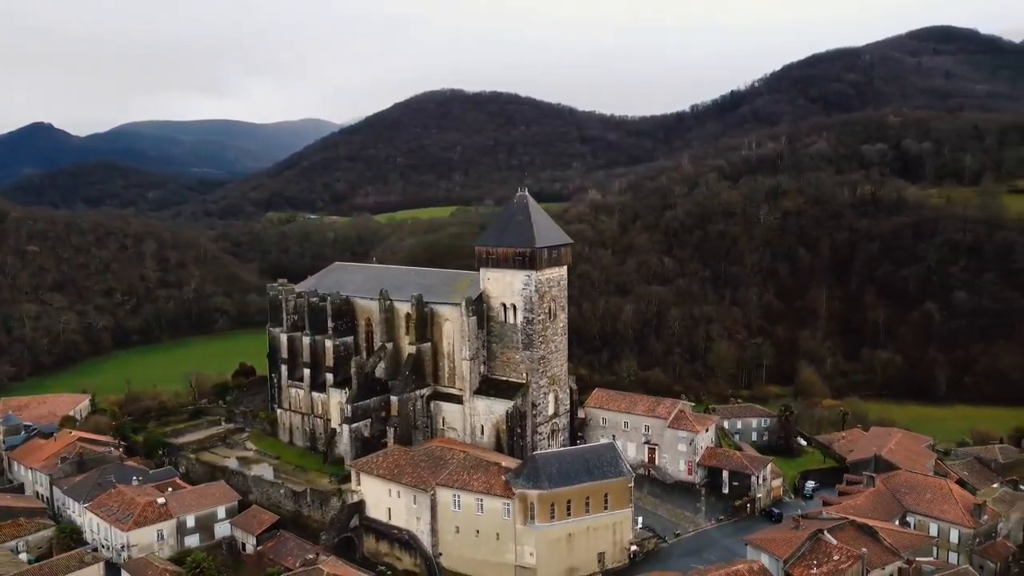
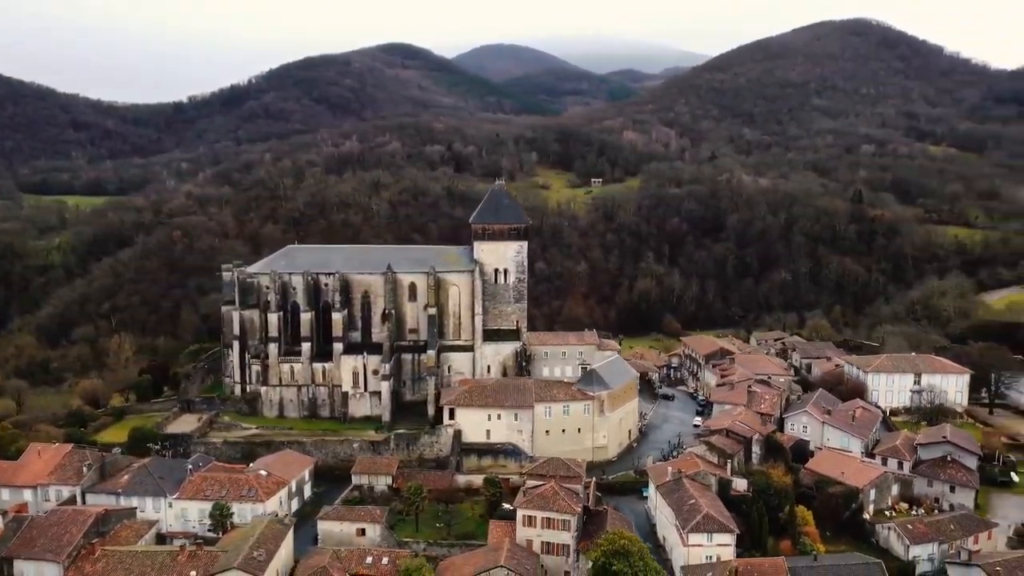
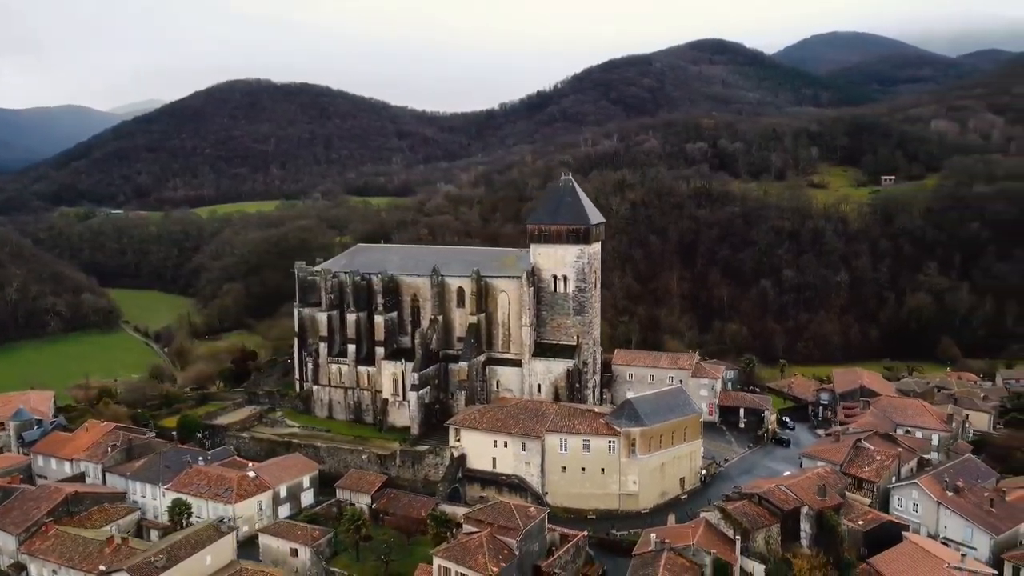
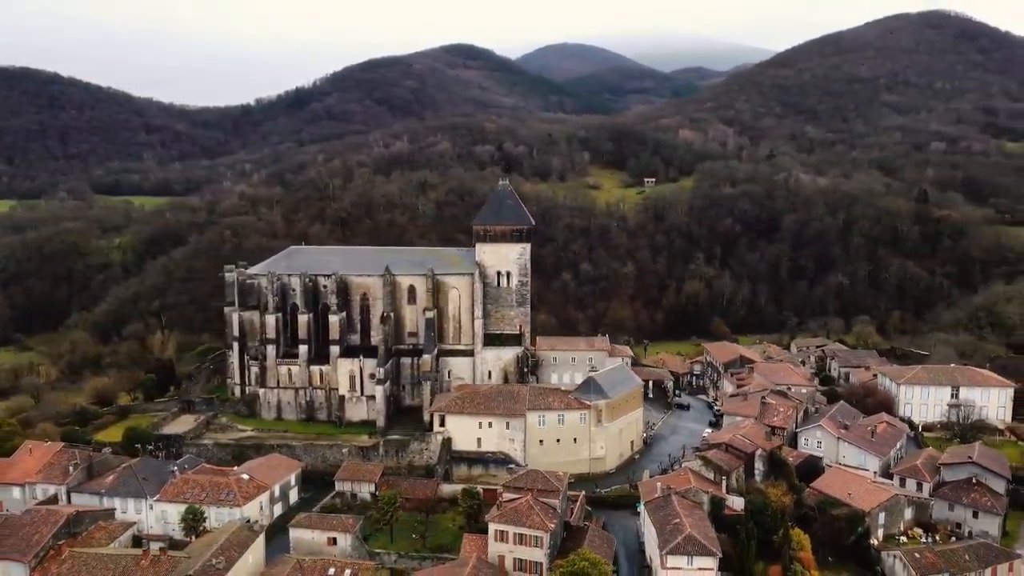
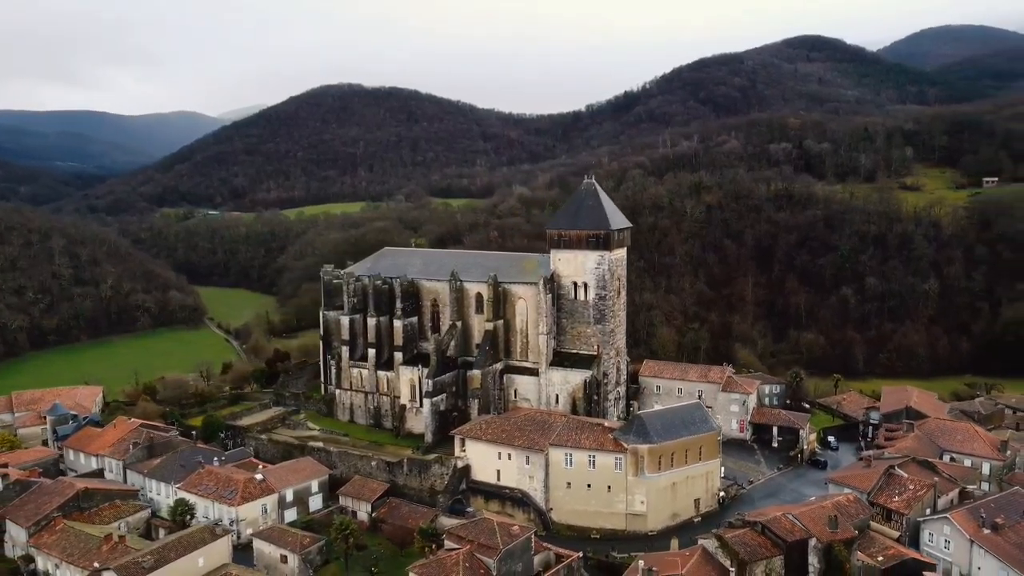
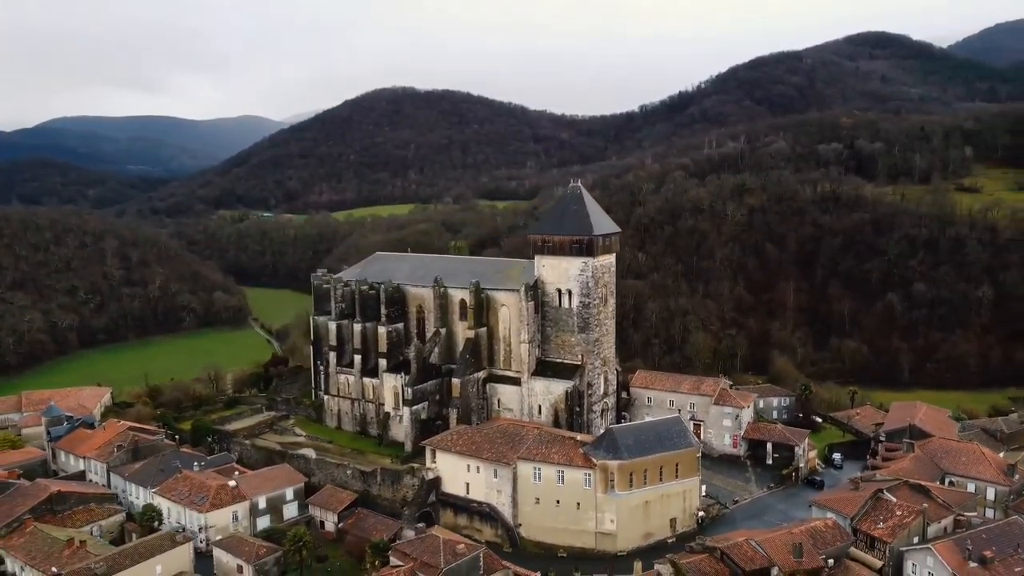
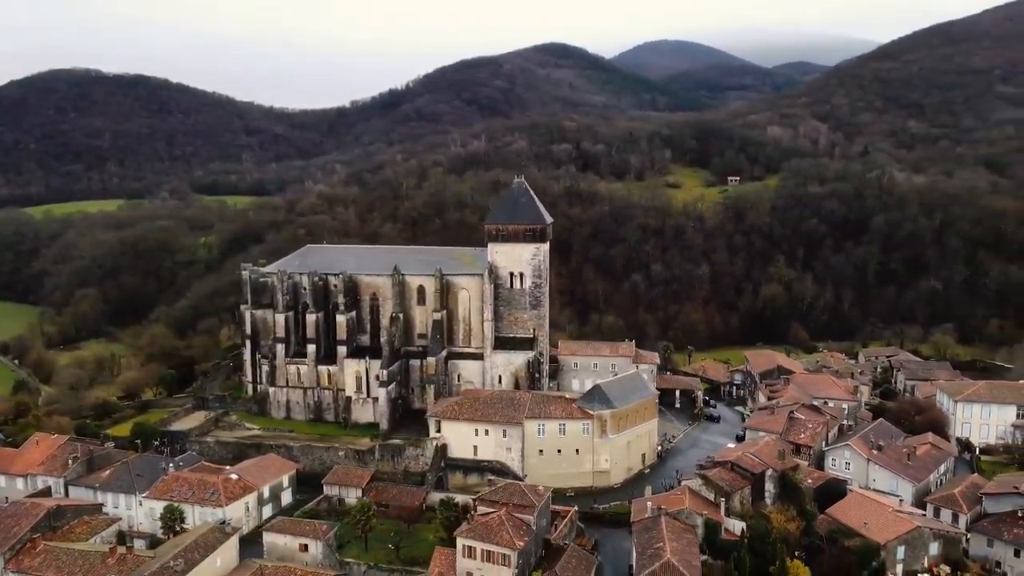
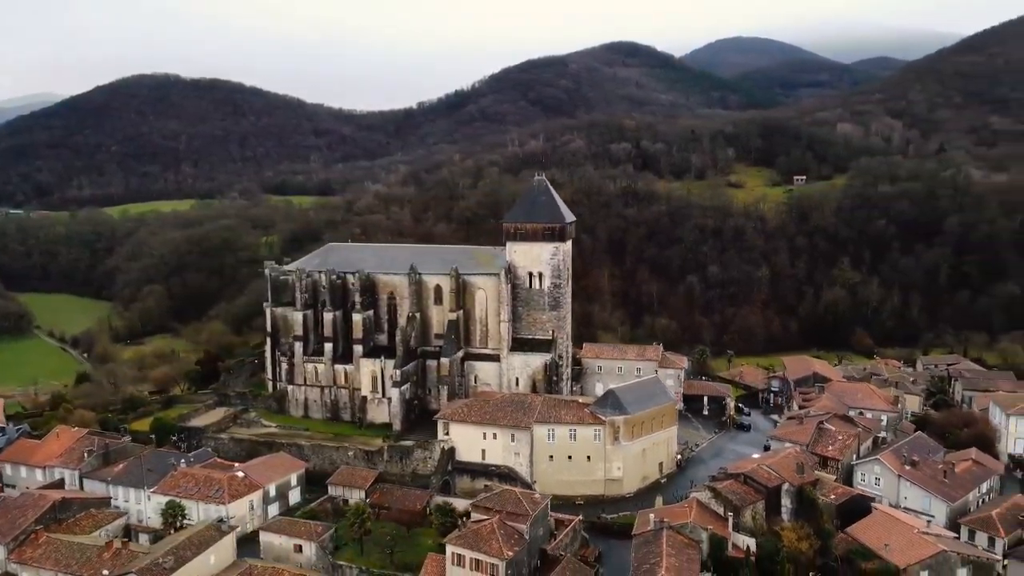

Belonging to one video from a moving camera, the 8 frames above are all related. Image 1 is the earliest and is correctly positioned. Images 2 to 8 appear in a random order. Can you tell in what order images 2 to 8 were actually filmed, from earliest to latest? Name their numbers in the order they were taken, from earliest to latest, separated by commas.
6, 5, 3, 8, 7, 4, 2
